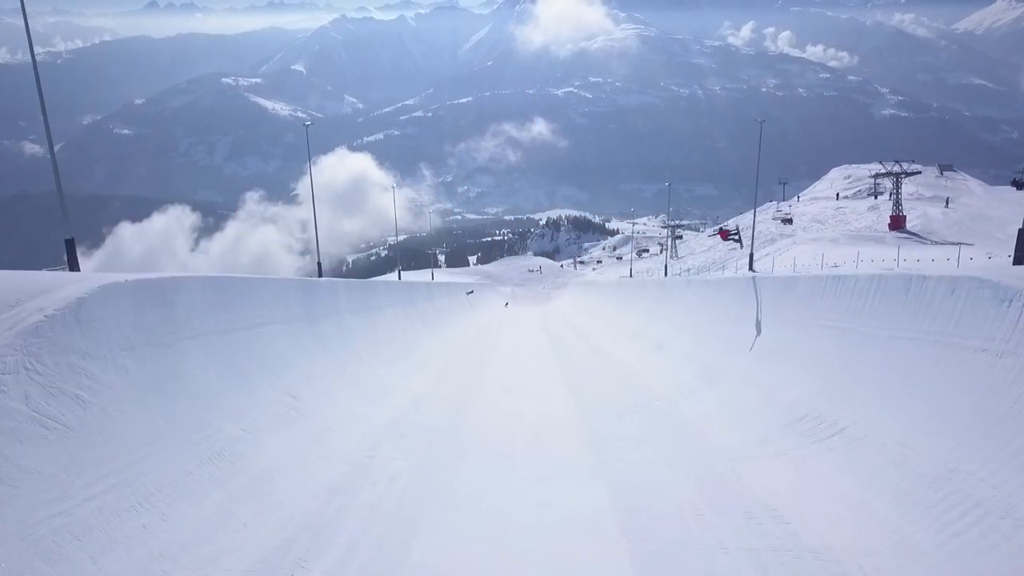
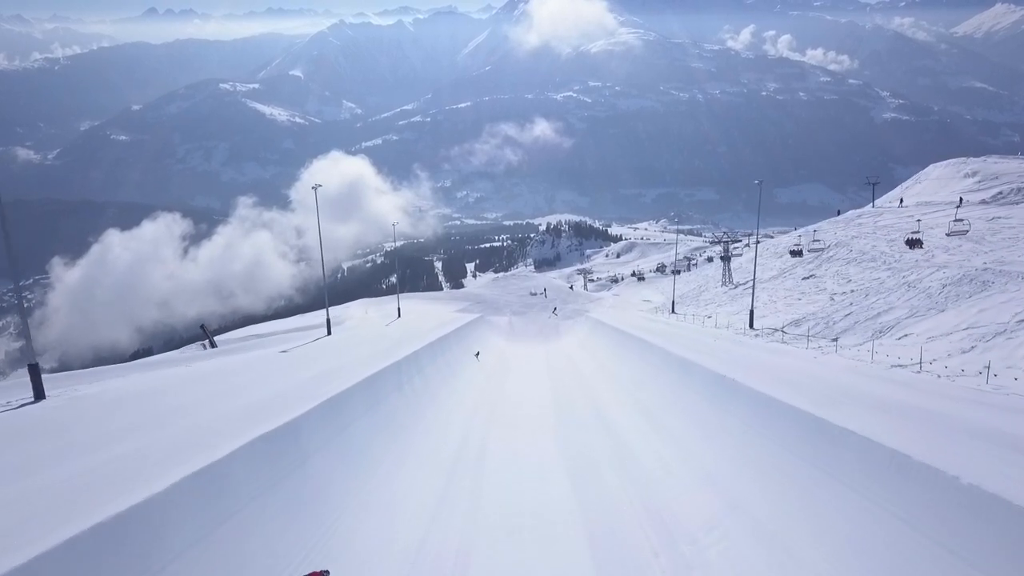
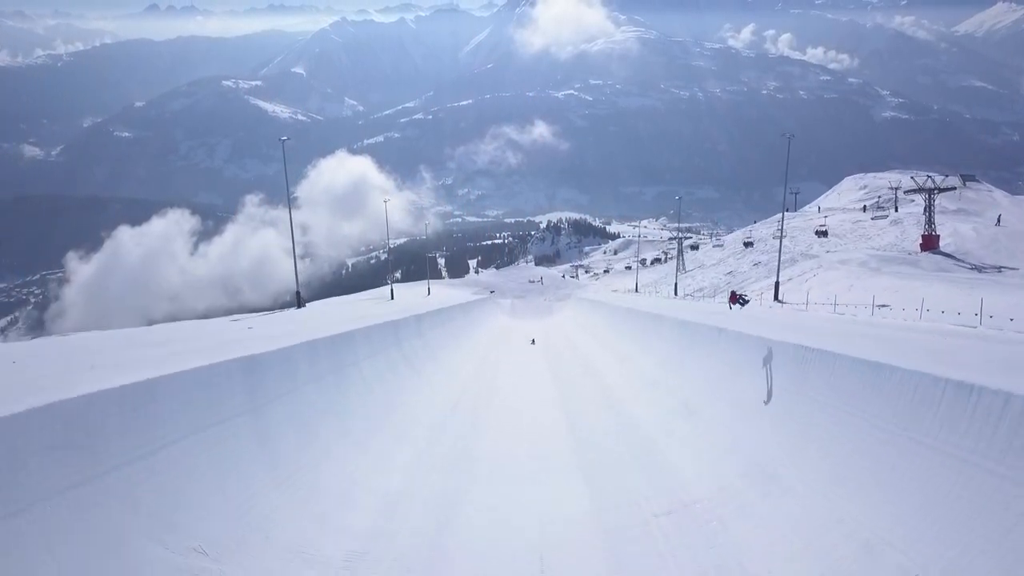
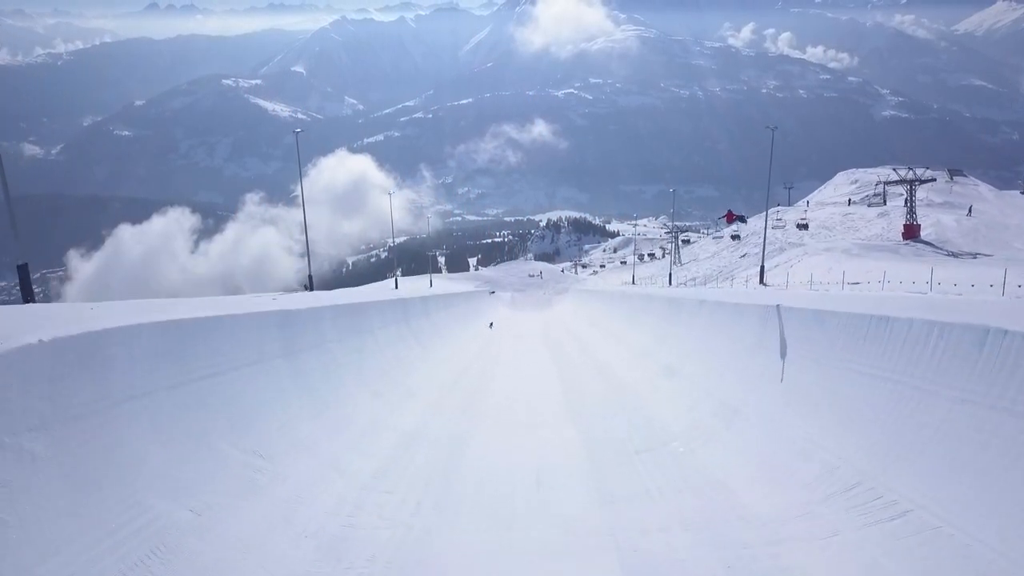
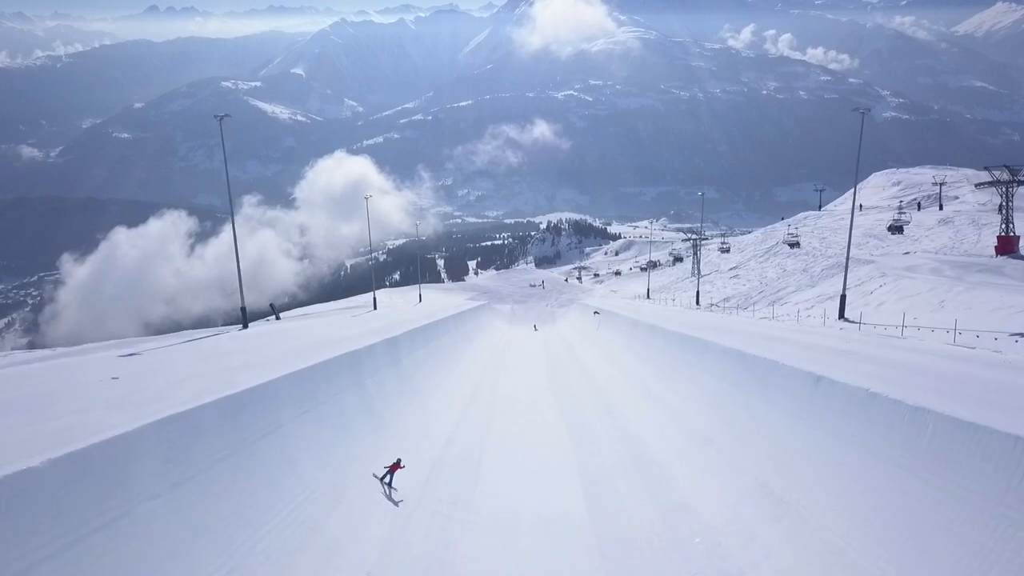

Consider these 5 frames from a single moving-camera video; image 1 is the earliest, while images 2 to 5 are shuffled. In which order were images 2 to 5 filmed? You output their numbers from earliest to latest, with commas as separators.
4, 3, 5, 2
